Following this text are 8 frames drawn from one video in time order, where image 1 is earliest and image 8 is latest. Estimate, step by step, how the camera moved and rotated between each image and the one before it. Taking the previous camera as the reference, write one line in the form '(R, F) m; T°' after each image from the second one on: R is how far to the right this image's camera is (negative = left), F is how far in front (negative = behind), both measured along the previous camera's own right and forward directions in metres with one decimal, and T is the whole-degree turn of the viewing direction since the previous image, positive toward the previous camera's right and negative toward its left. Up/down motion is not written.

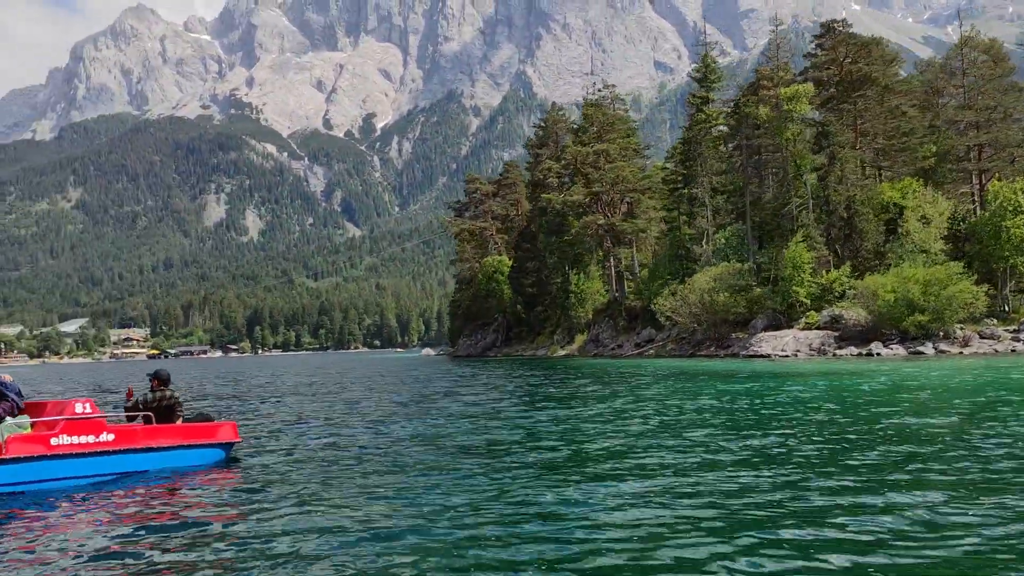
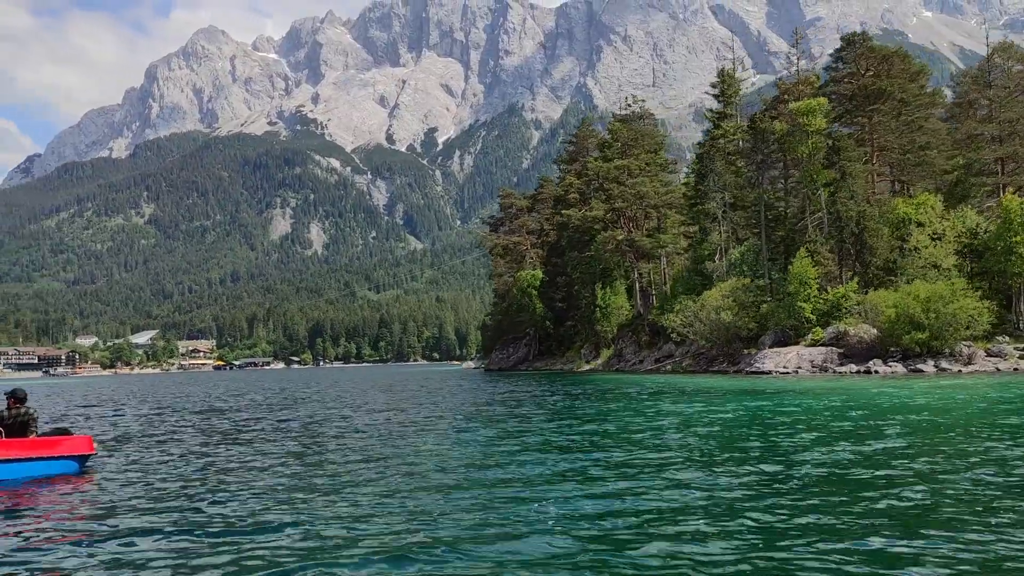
(+3.0, -0.6) m; -4°
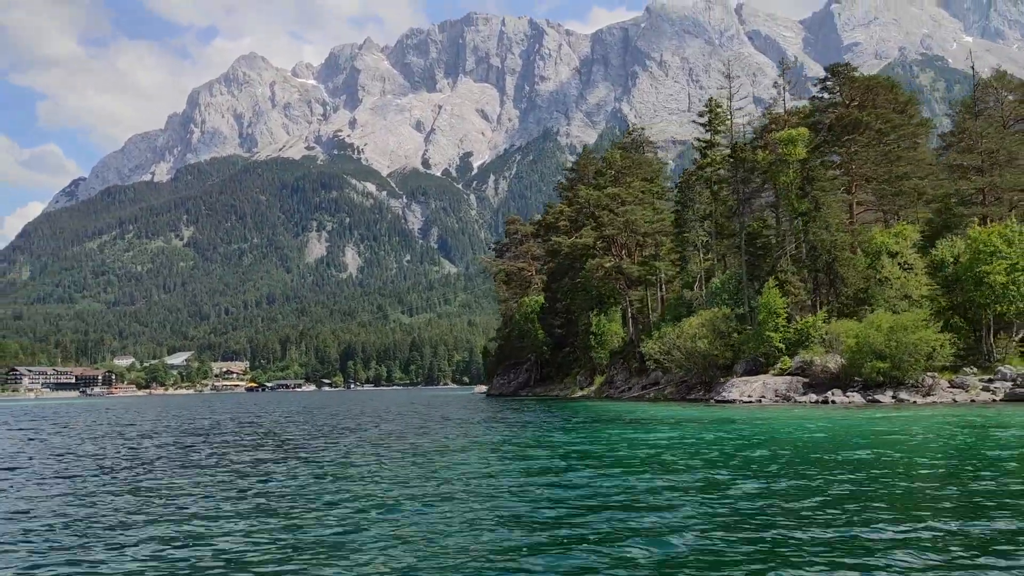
(+3.4, -0.7) m; -2°
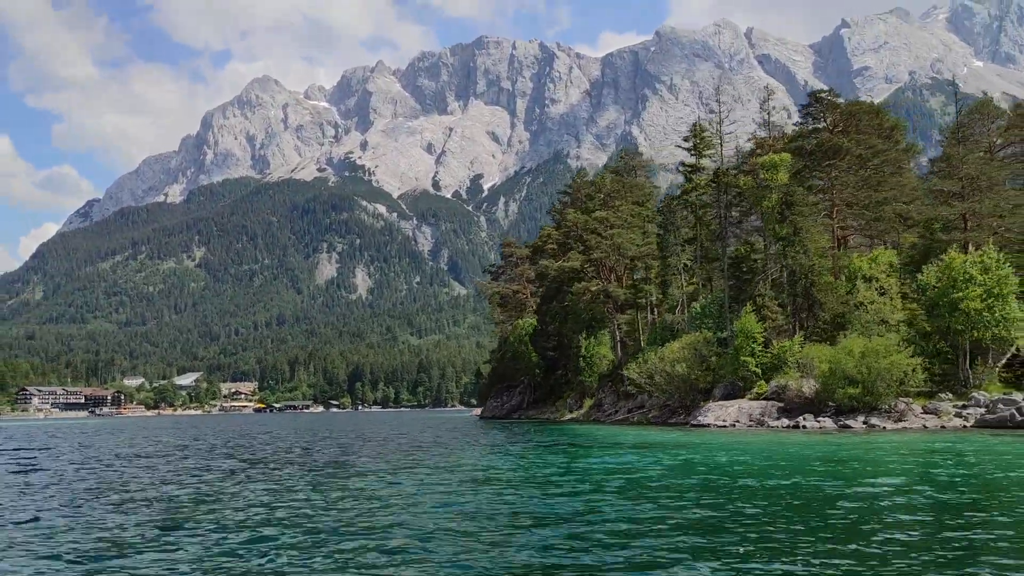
(+1.7, -0.3) m; 0°
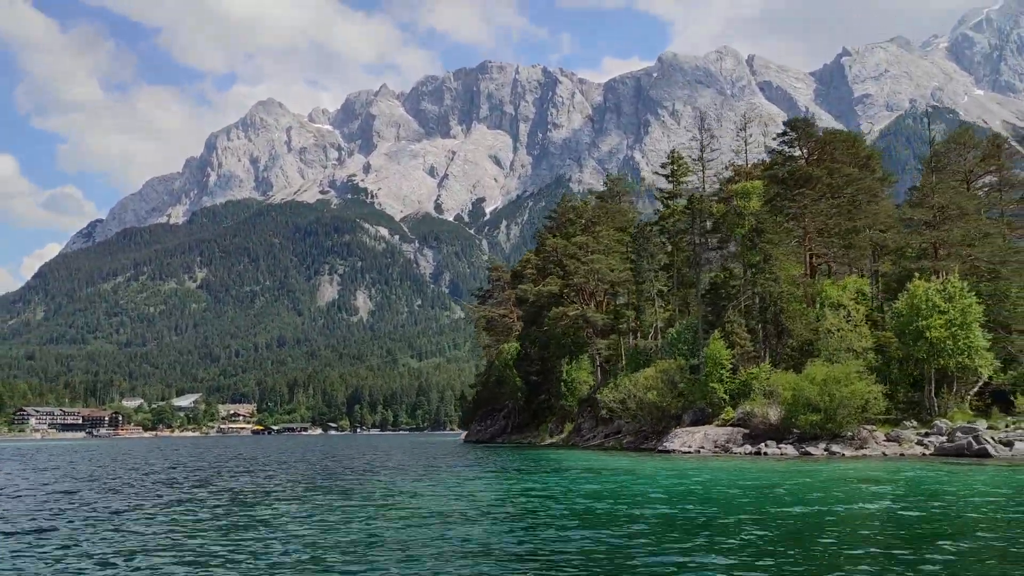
(+1.7, -0.4) m; 0°
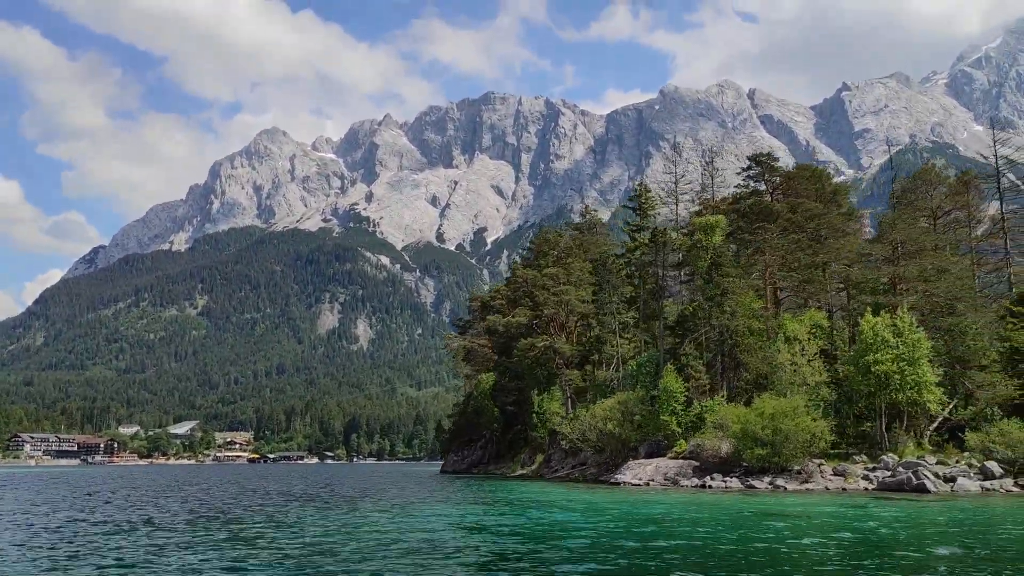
(+2.4, -0.5) m; 0°
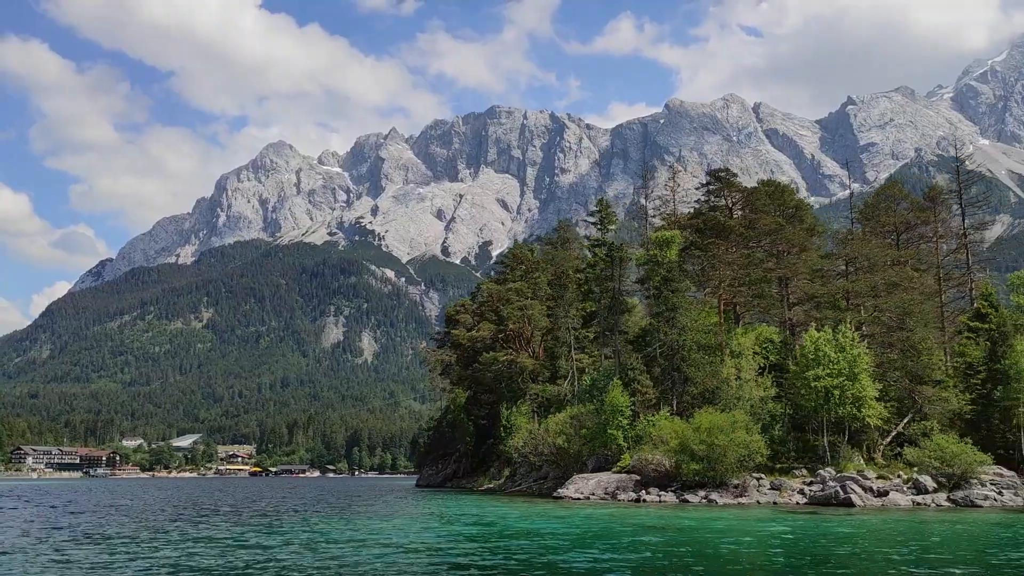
(+3.1, -0.4) m; 0°
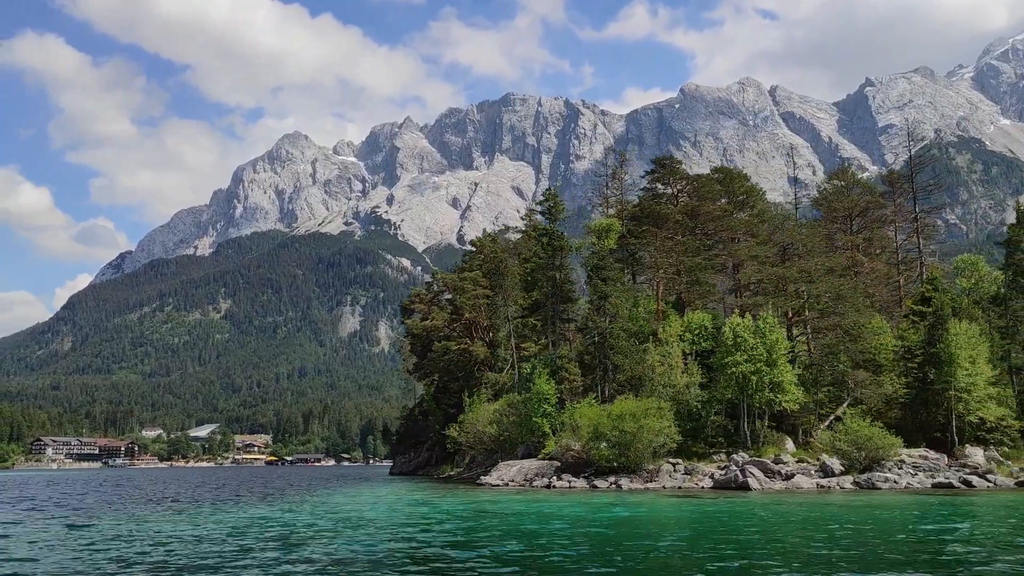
(+5.0, -0.6) m; 0°
